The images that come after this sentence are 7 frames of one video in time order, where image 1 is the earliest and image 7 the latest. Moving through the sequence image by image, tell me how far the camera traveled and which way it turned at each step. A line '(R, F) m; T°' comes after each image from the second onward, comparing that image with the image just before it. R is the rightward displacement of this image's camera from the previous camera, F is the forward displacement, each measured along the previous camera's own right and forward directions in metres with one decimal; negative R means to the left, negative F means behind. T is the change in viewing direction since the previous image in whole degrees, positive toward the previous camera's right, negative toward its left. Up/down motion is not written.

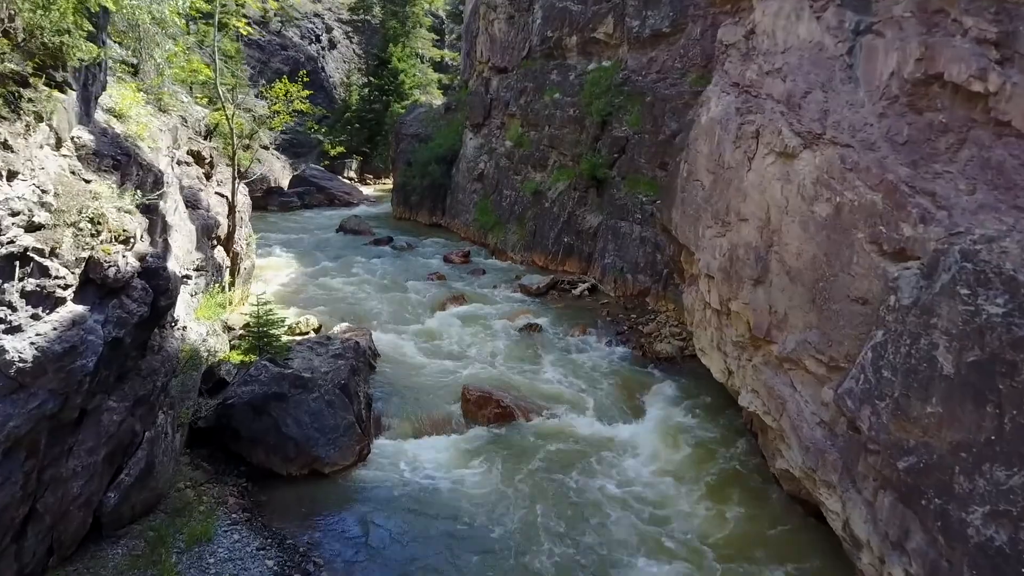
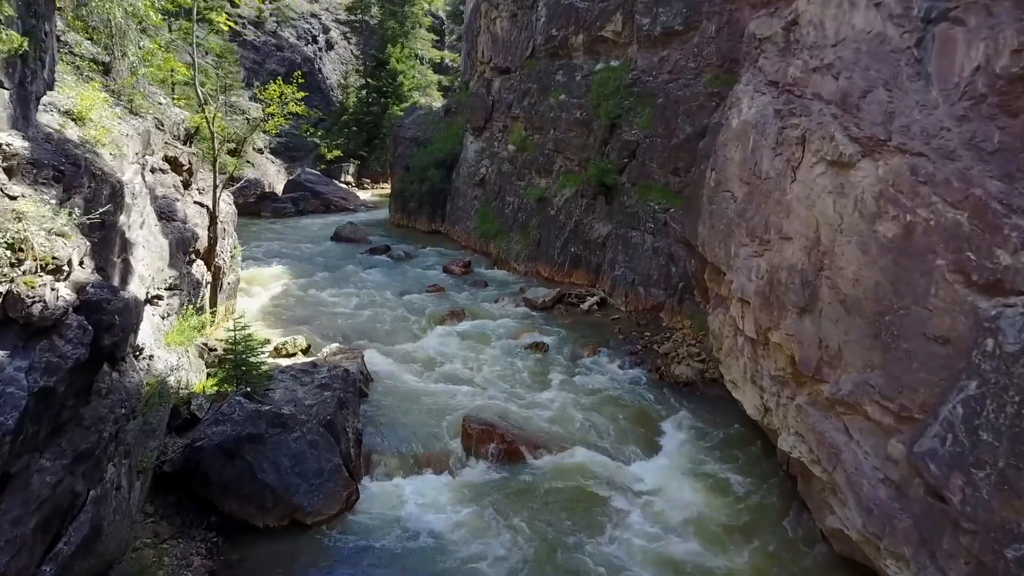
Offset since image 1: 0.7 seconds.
(-0.1, +1.1) m; 0°
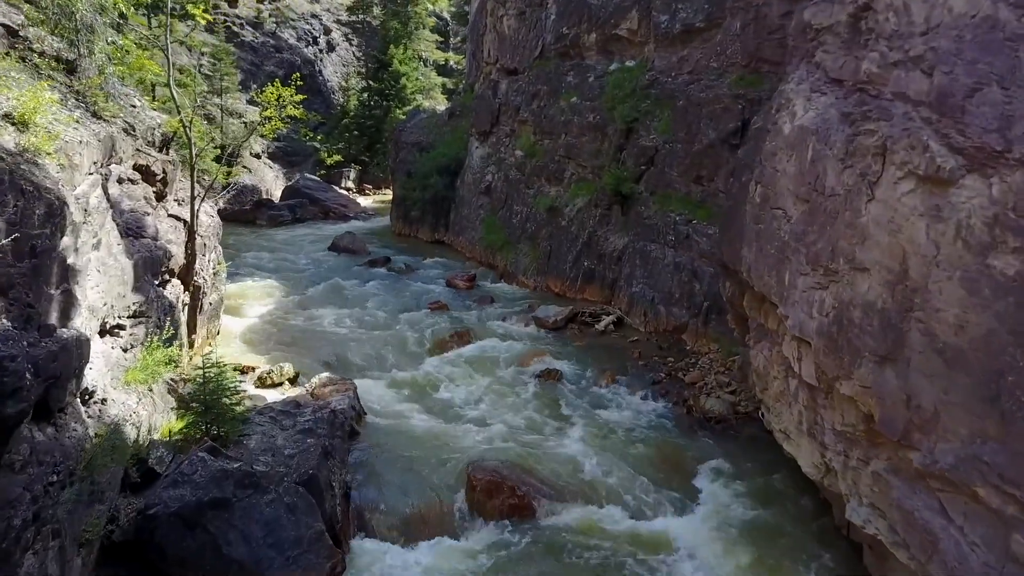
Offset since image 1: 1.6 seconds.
(-0.1, +1.3) m; 0°
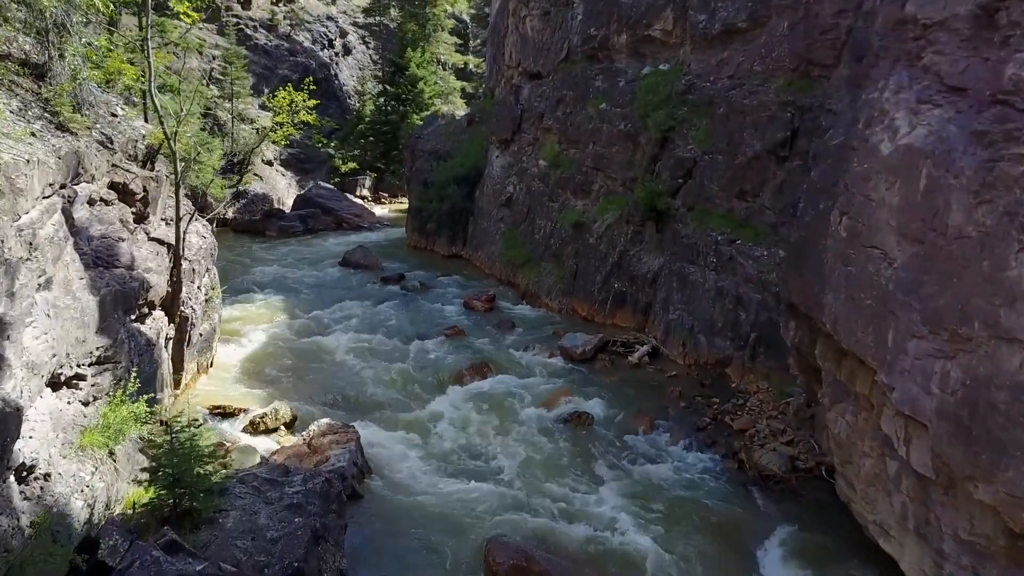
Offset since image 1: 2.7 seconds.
(-0.1, +1.5) m; -1°
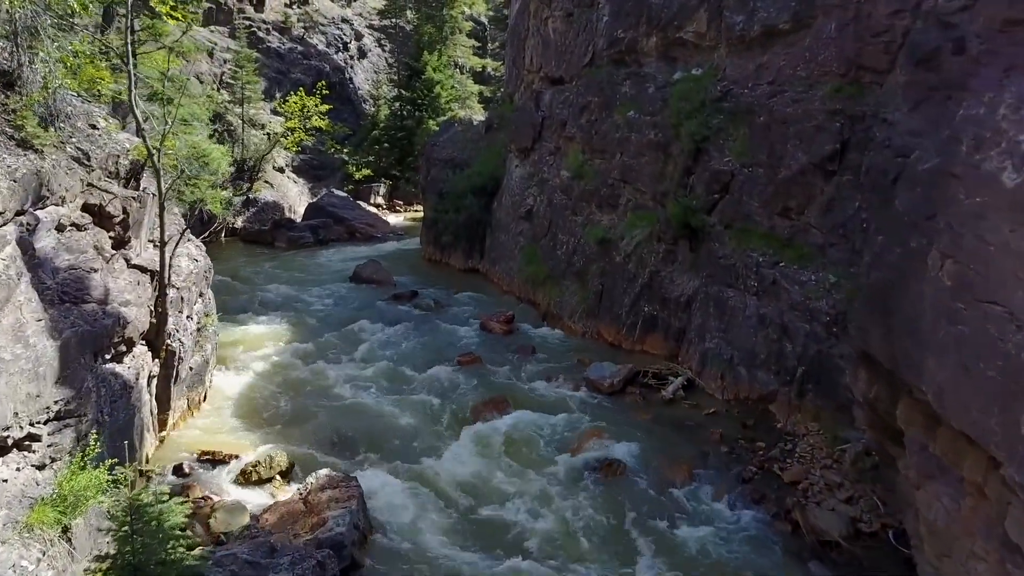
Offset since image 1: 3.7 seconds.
(-0.1, +1.2) m; -1°
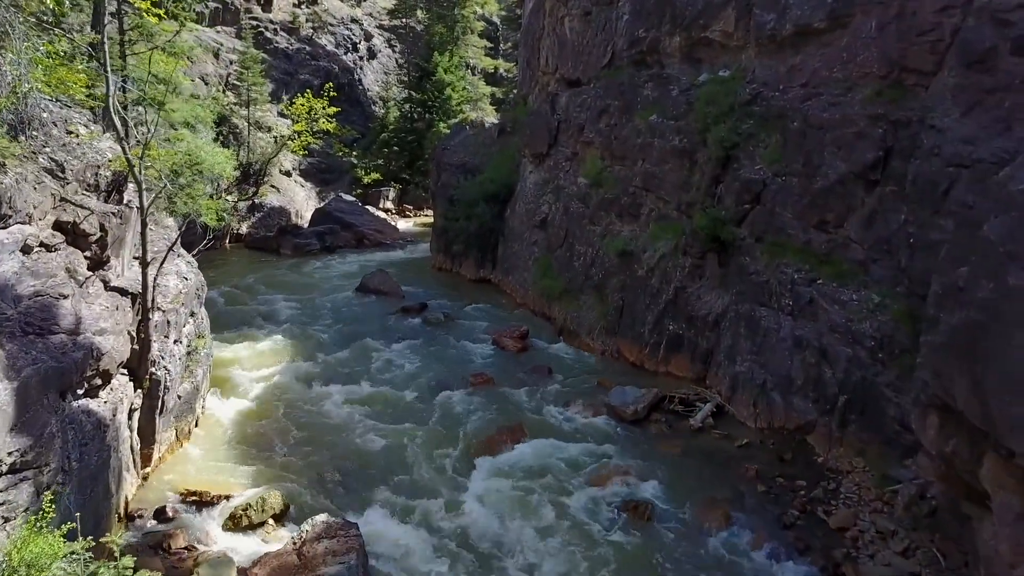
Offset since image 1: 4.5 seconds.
(-0.1, +0.9) m; -1°
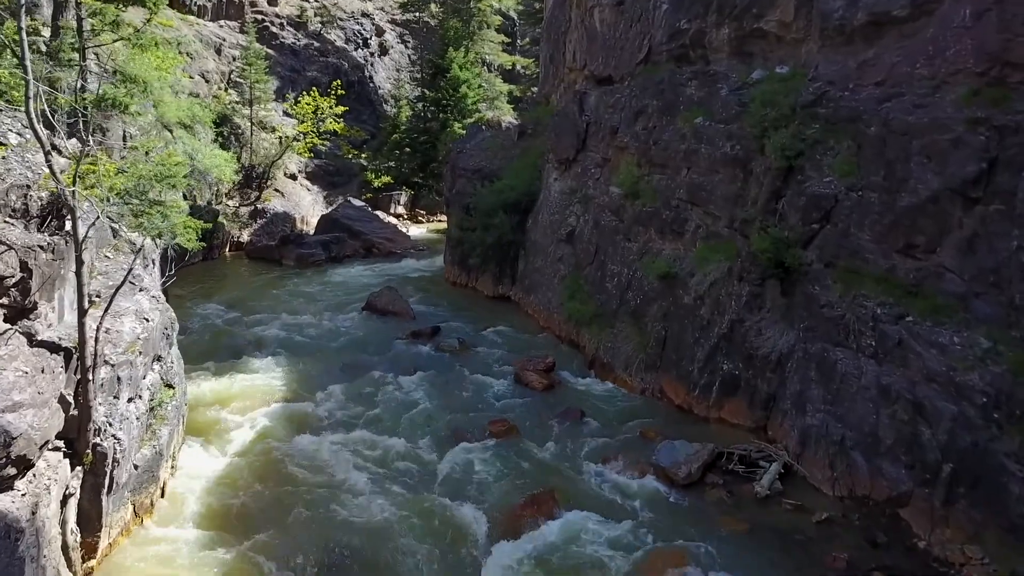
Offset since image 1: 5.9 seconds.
(-0.2, +1.9) m; -1°
